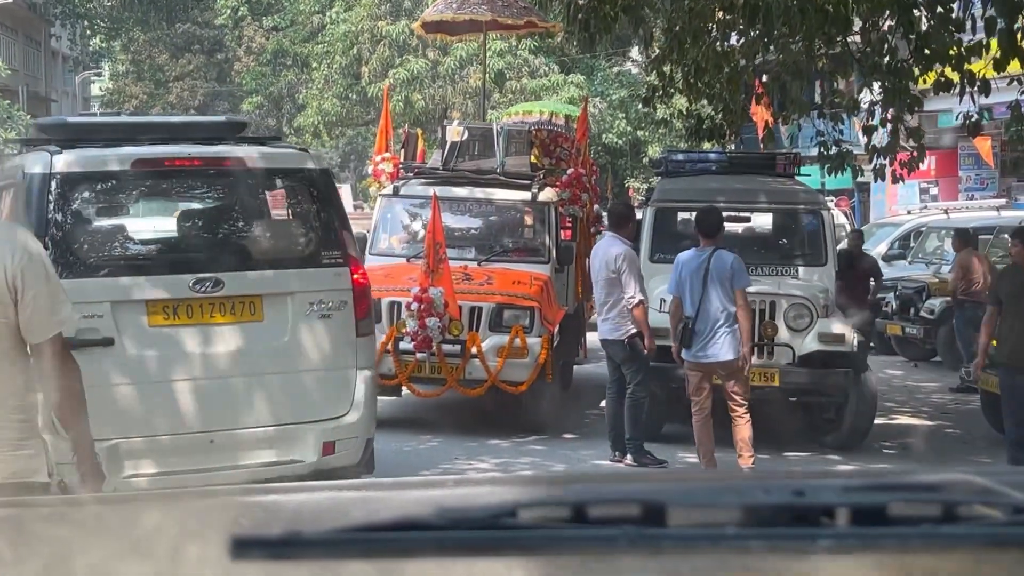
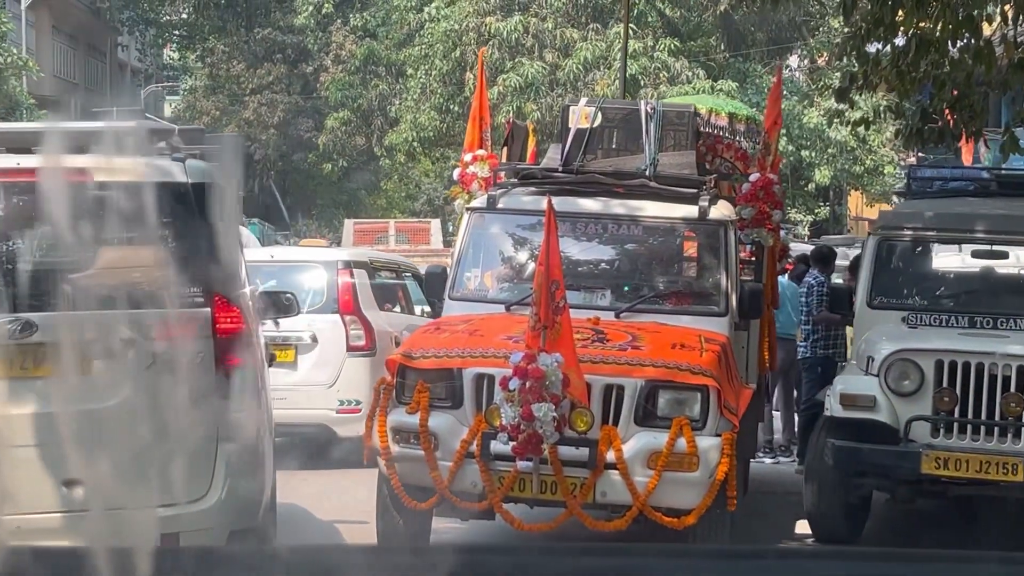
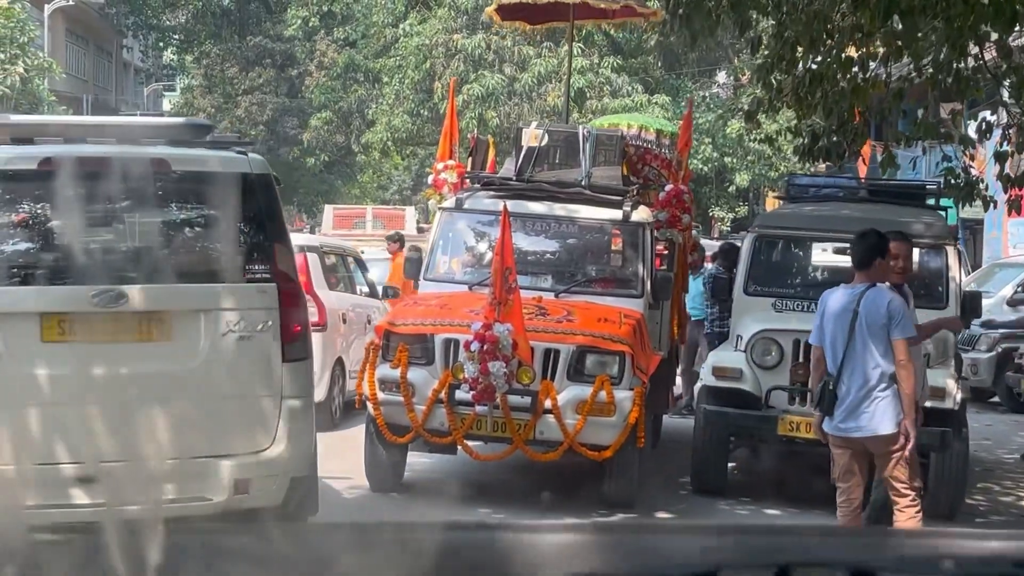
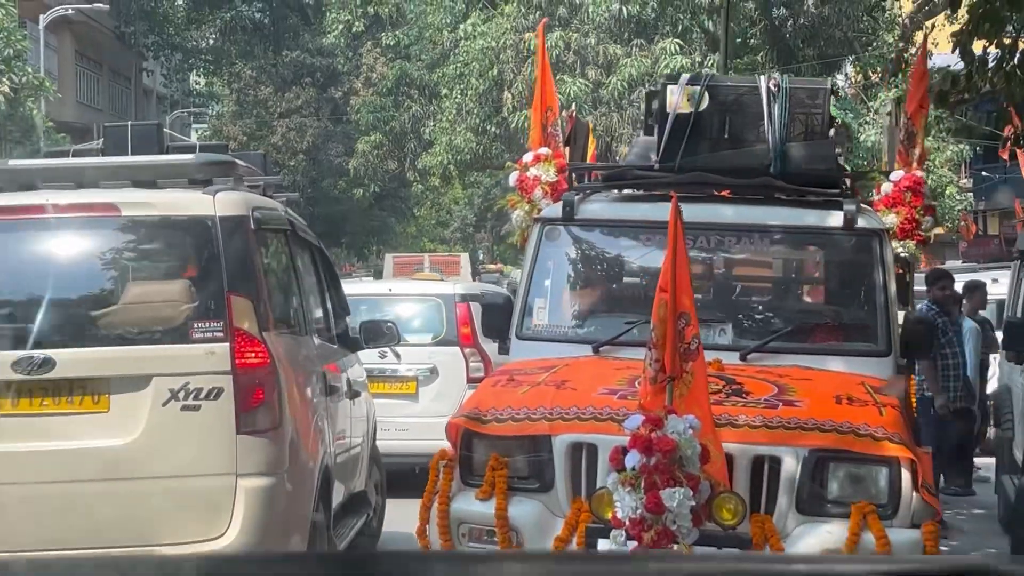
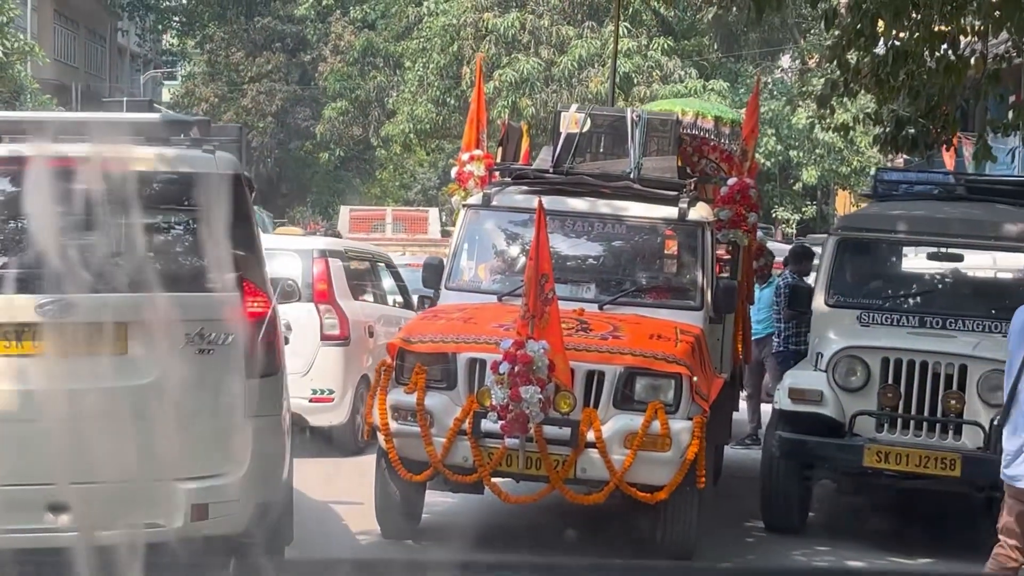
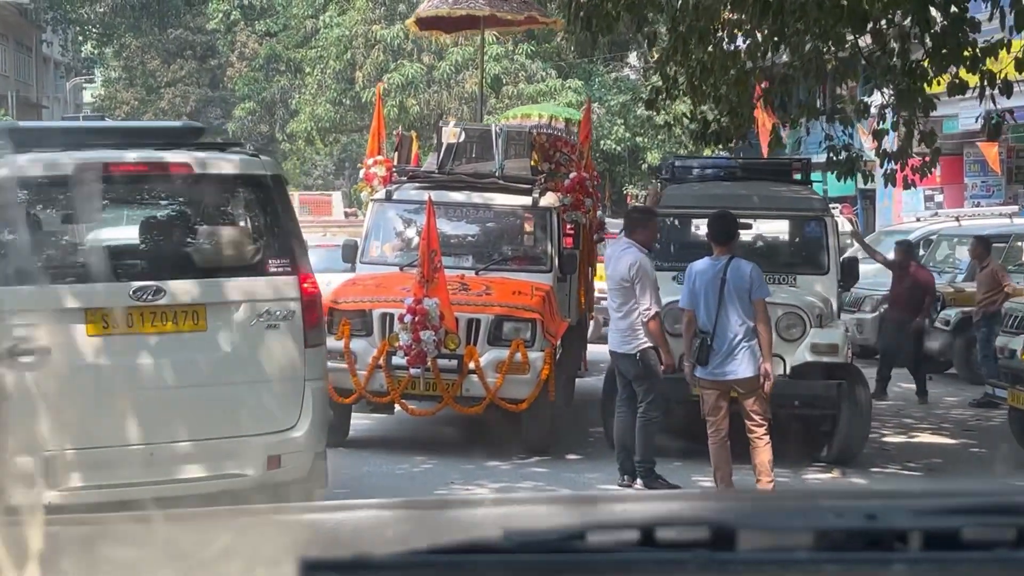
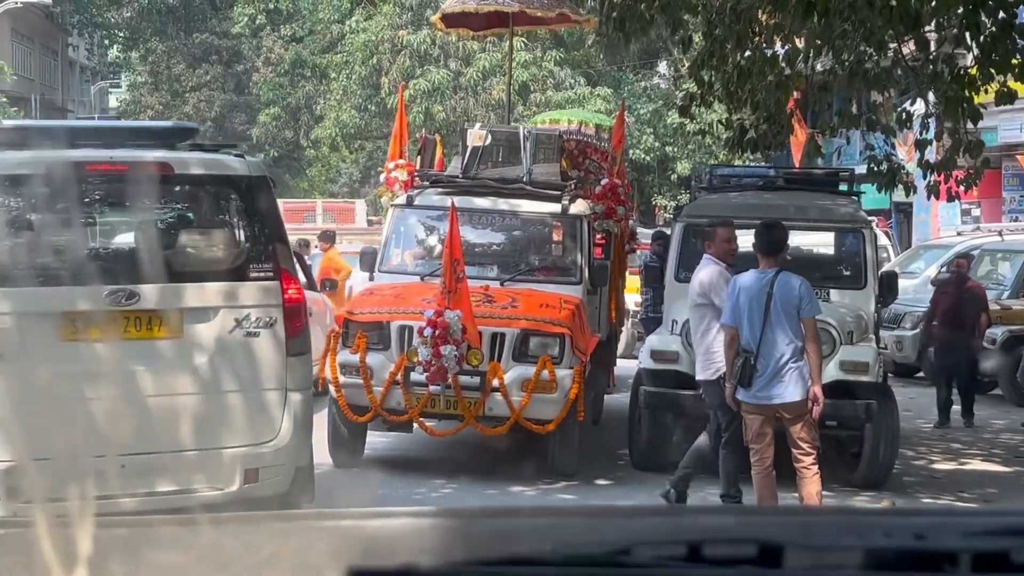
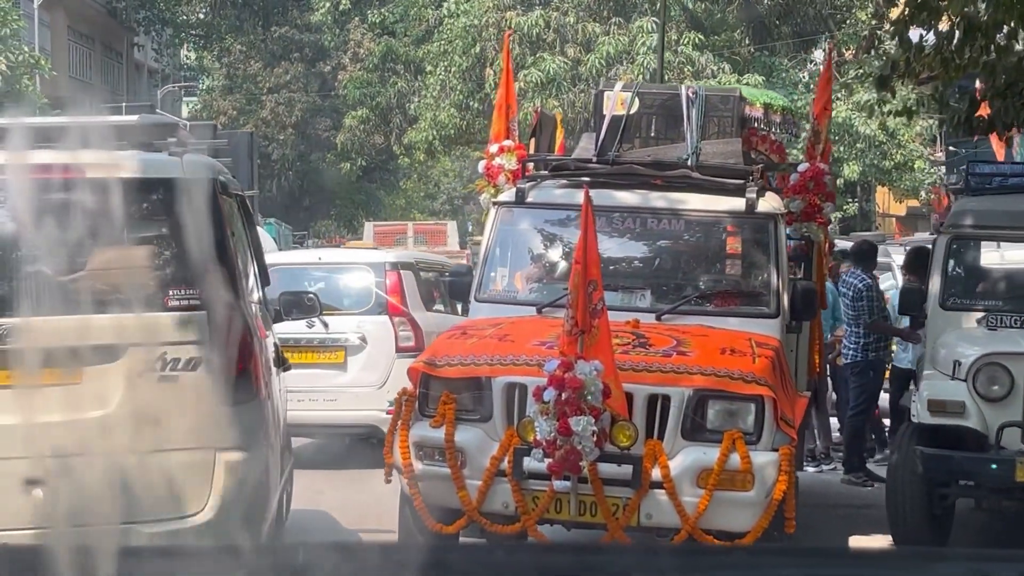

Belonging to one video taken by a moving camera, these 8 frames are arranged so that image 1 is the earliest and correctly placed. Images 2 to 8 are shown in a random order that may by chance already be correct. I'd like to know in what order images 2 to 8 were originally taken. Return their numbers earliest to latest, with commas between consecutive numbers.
6, 7, 3, 5, 2, 8, 4
